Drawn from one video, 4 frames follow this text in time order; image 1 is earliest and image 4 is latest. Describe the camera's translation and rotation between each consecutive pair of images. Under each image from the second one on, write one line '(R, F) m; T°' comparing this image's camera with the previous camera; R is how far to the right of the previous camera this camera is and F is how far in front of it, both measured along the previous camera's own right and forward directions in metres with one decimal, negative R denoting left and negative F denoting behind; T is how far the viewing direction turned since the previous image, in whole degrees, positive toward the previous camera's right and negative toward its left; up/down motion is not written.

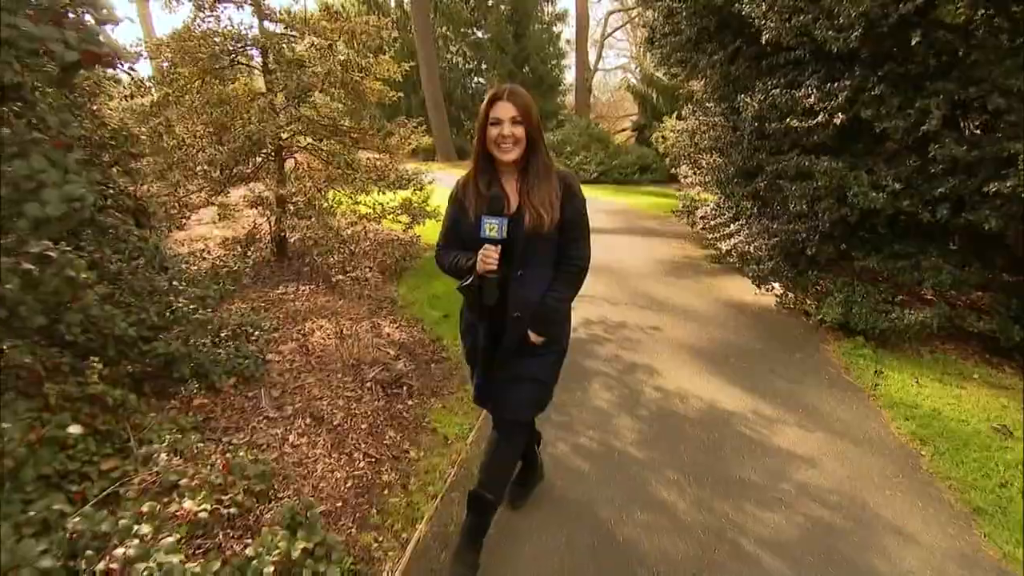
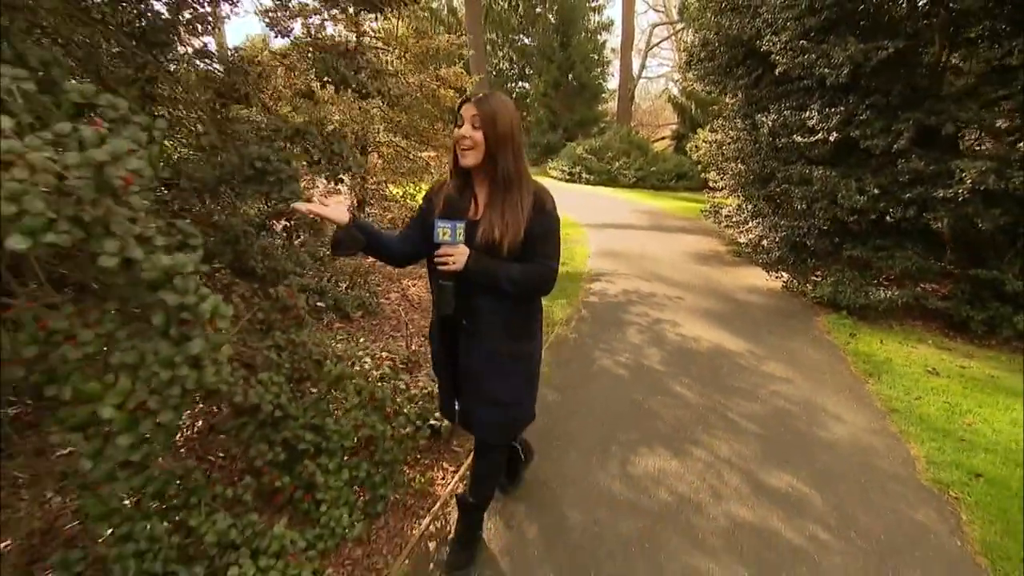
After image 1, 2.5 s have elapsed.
(-0.3, -1.4) m; -3°
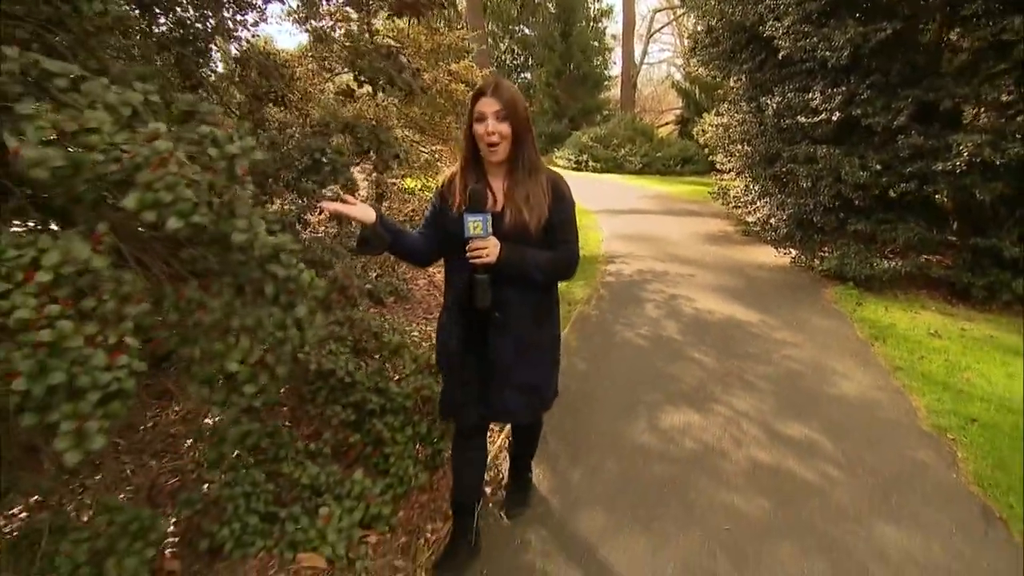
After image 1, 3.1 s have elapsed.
(-0.2, -0.3) m; -1°
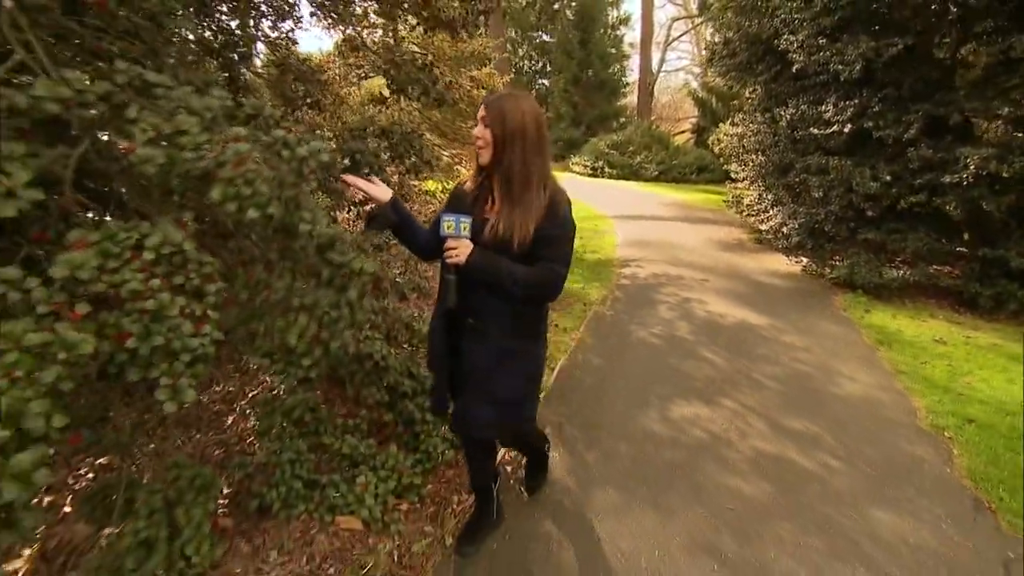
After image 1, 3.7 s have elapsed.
(-0.1, -0.3) m; -1°
